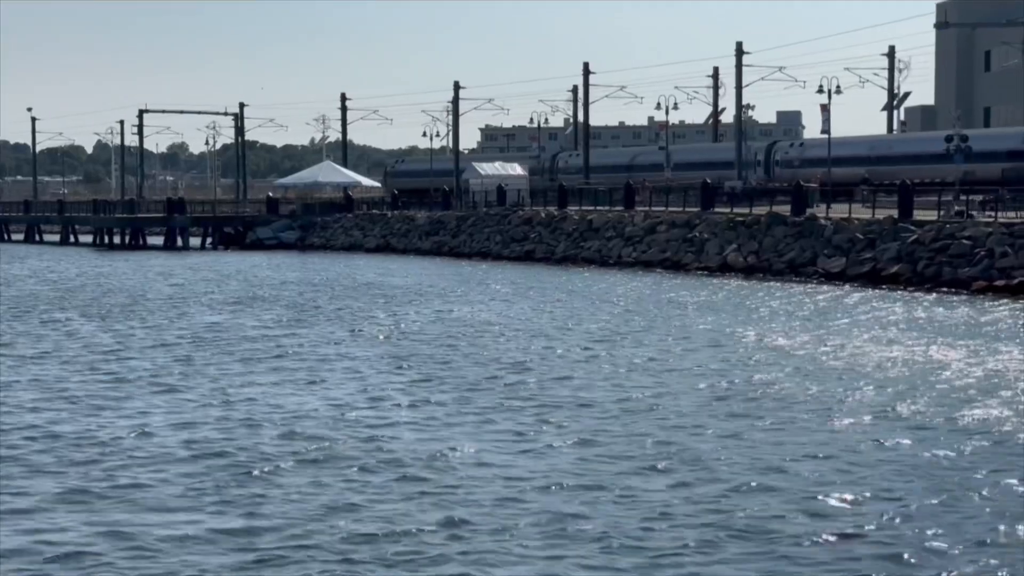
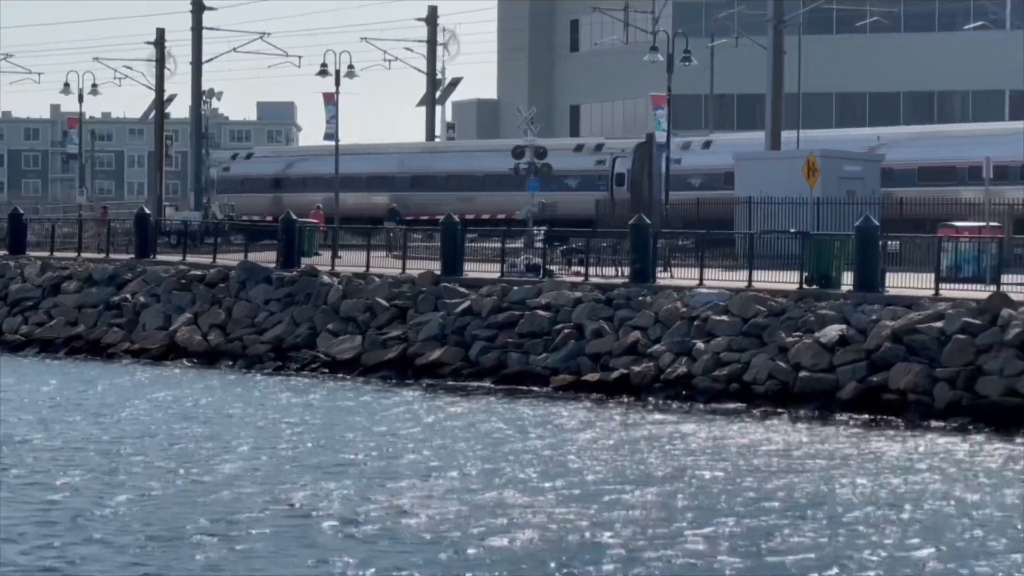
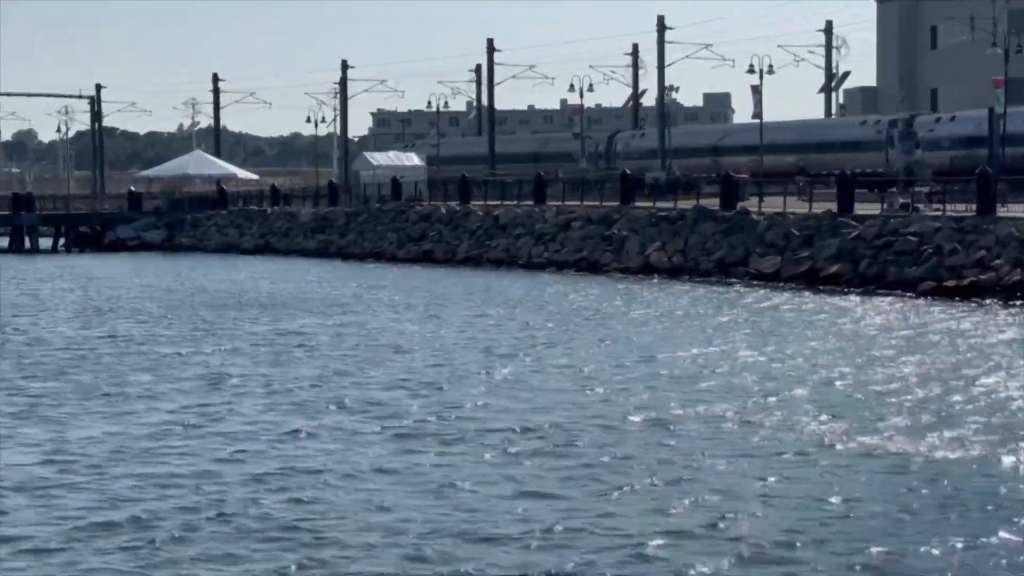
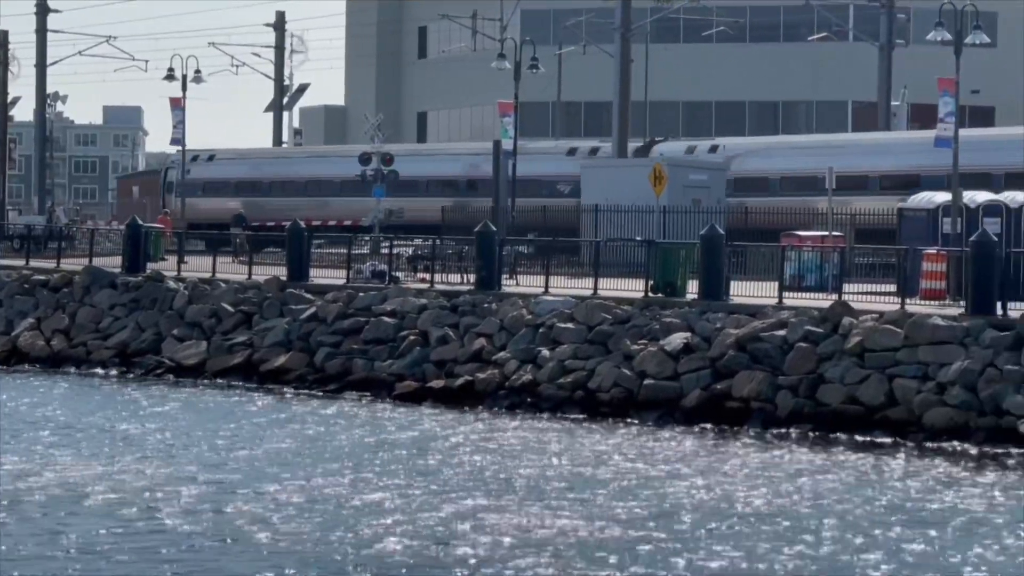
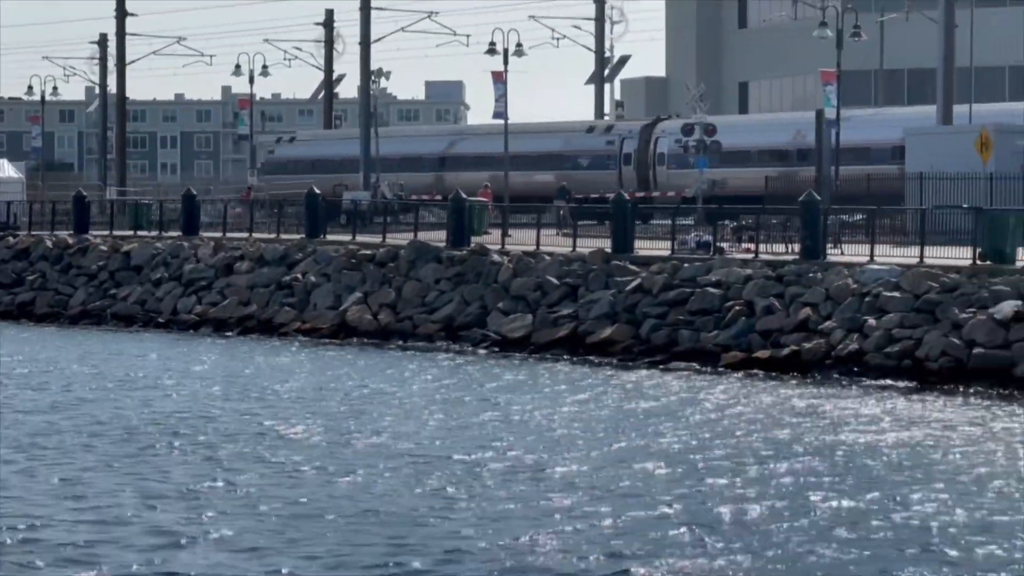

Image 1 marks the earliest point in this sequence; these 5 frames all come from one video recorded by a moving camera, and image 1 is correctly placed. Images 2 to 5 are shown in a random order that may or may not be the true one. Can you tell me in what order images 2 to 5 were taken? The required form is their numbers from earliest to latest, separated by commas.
3, 5, 2, 4
